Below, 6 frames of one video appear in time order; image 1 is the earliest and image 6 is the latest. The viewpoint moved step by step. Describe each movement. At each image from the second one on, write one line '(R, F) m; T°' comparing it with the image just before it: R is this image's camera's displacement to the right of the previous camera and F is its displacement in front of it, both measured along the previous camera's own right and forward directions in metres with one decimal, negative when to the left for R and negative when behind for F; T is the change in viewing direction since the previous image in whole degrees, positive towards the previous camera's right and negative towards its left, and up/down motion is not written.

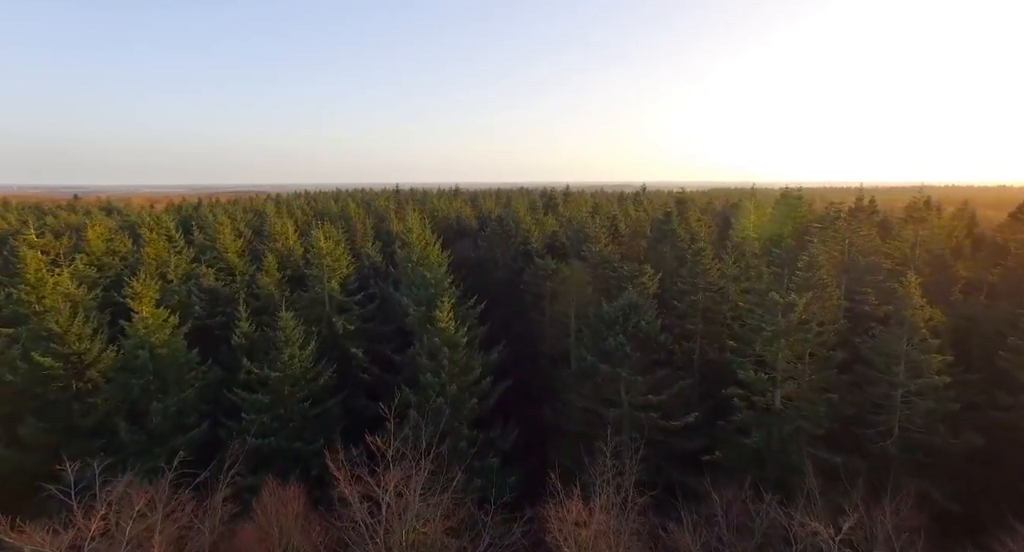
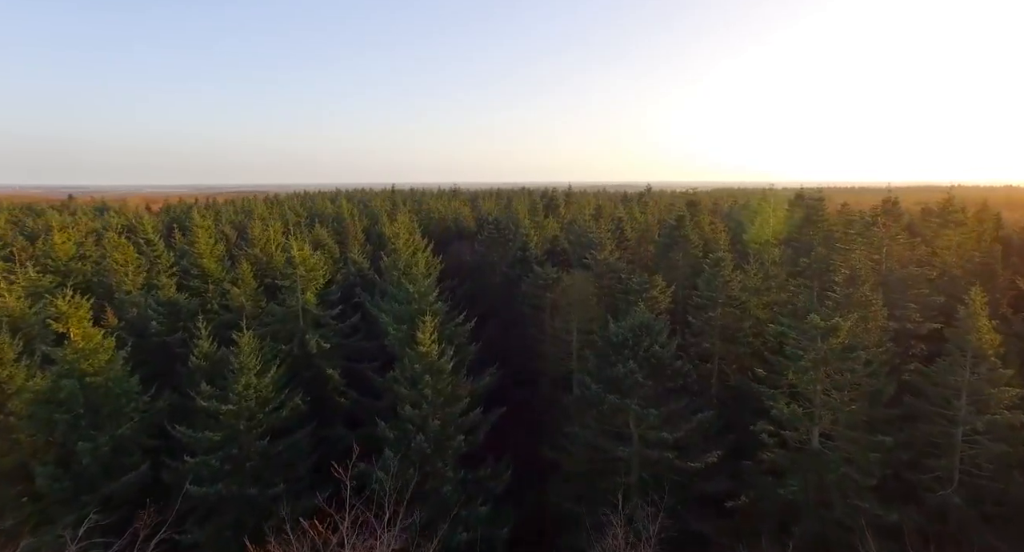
(+0.3, +3.4) m; 0°
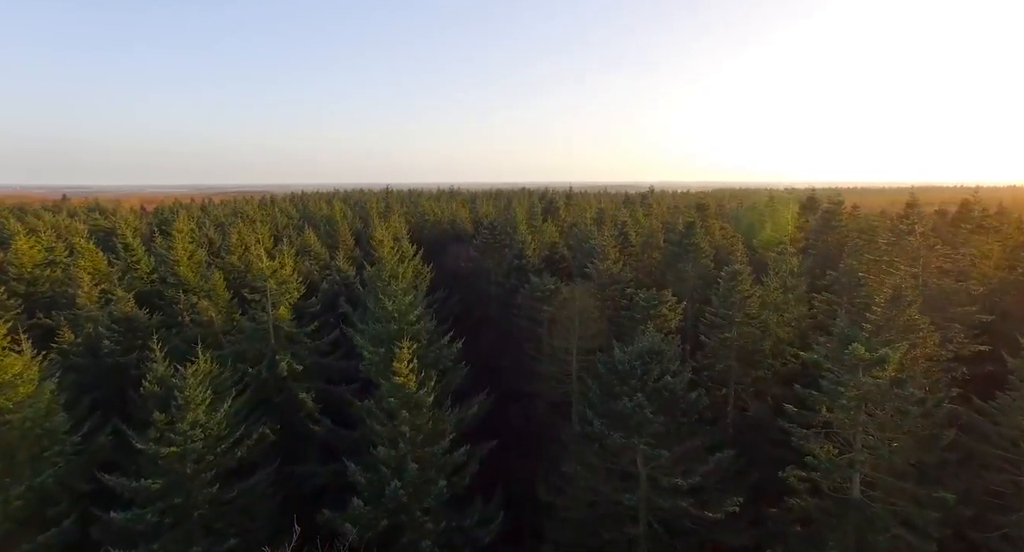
(+0.4, +2.8) m; 0°
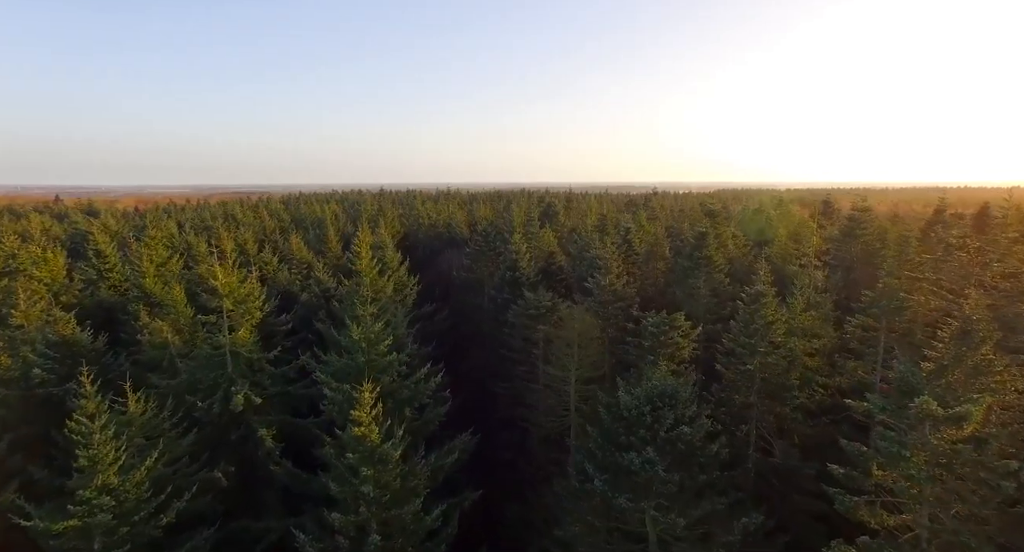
(+0.5, +3.2) m; 0°
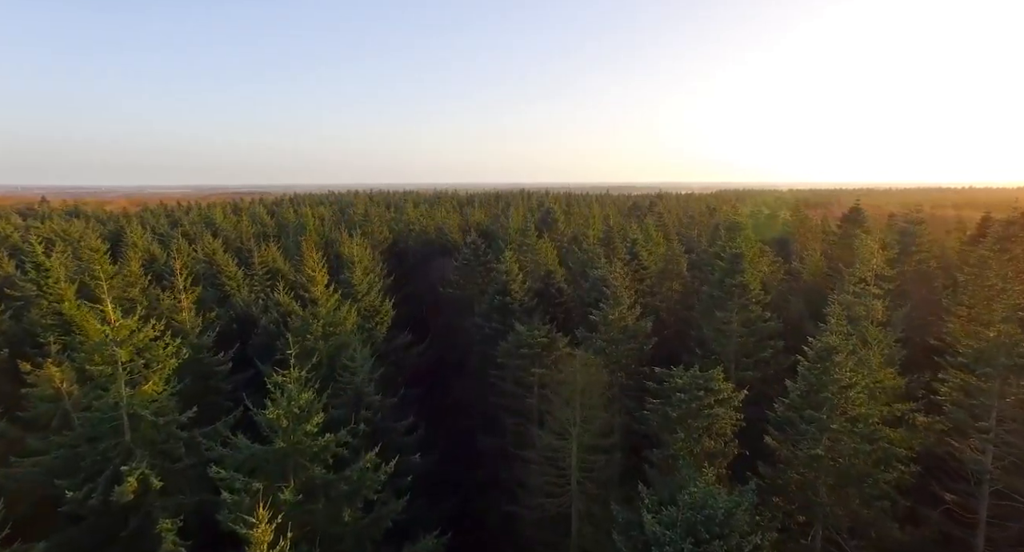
(+0.6, +5.4) m; 0°
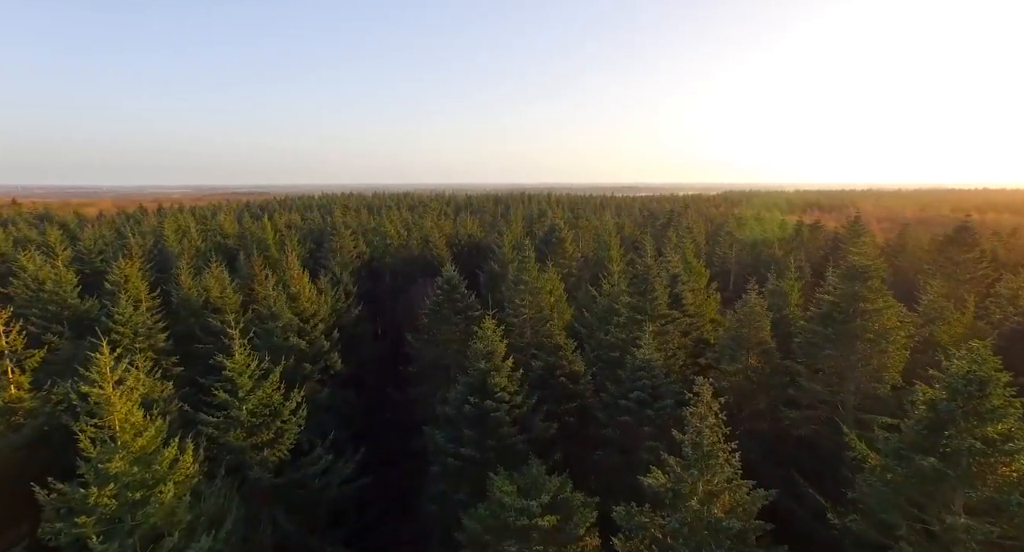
(+0.6, +12.1) m; 0°
